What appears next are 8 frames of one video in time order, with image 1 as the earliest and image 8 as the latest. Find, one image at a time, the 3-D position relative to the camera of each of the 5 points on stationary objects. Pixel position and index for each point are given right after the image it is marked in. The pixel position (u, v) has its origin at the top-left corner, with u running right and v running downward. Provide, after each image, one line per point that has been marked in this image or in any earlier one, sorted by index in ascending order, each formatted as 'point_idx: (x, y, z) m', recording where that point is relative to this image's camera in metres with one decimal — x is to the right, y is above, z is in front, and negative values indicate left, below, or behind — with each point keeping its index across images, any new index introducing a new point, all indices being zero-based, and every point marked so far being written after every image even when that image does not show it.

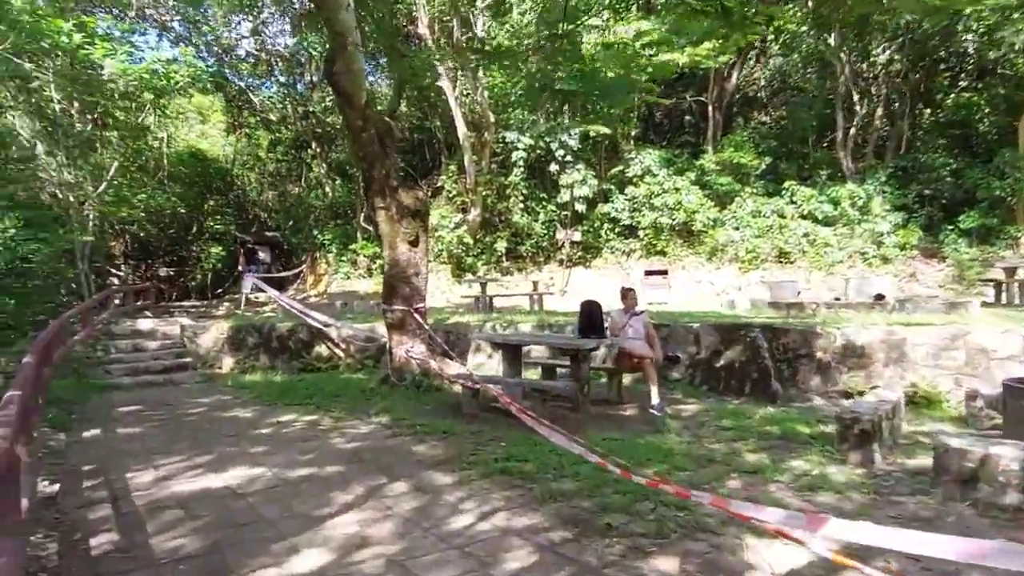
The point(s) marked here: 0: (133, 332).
0: (-5.4, -0.6, +10.1) m
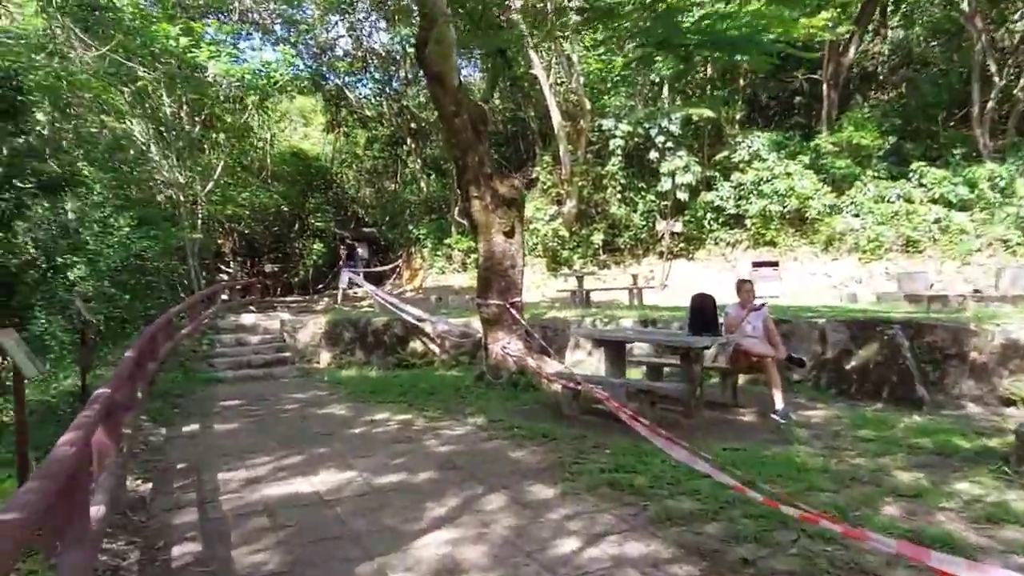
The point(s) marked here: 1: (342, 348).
0: (-4.0, -0.5, +10.3) m
1: (-2.3, -0.8, +9.5) m
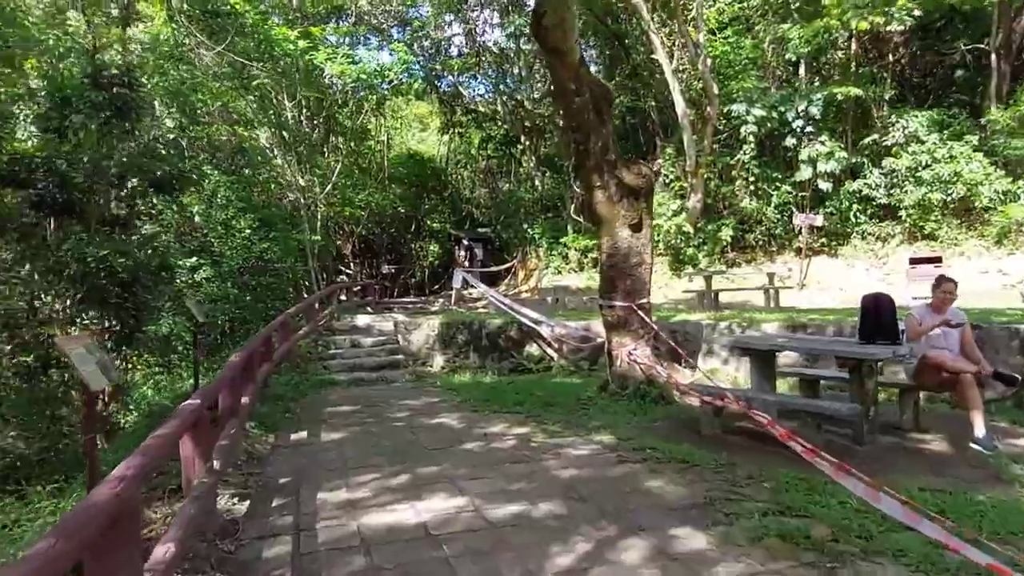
0: (-2.3, -0.6, +10.2) m
1: (-0.7, -0.8, +9.1) m
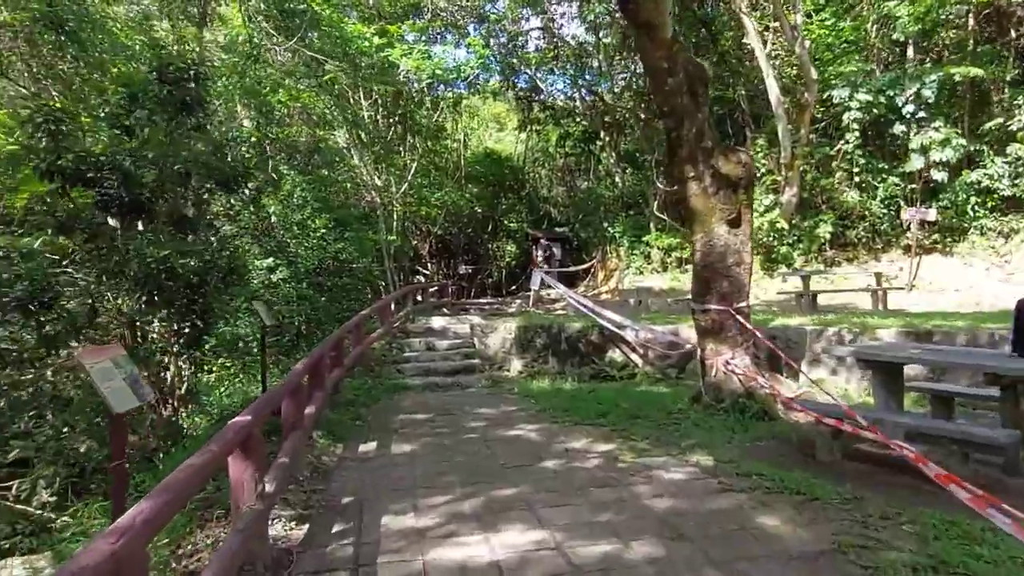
0: (-1.2, -0.6, +9.9) m
1: (+0.3, -0.8, +8.7) m
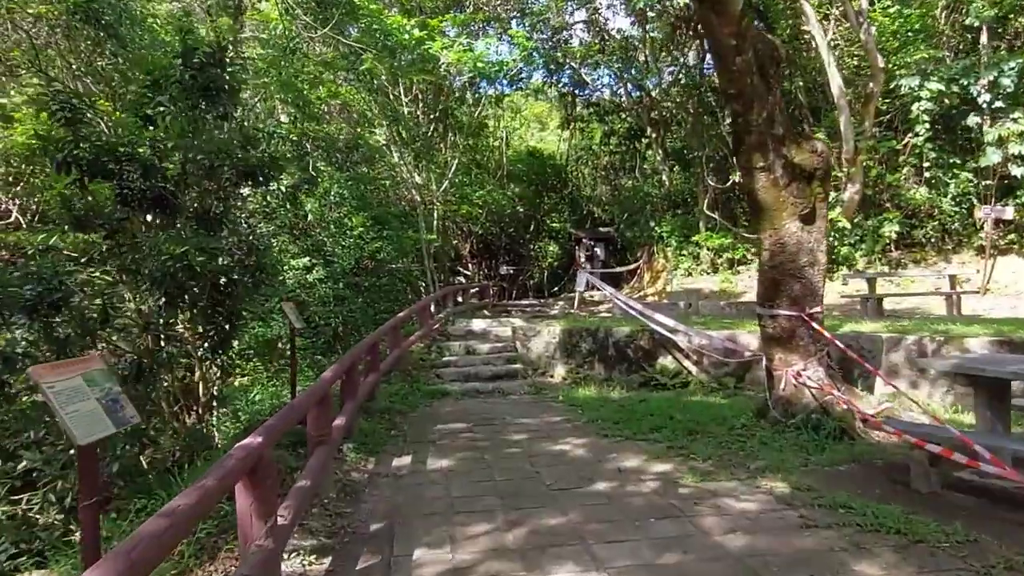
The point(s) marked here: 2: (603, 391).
0: (-0.6, -0.6, +9.5) m
1: (+0.8, -0.9, +8.2) m
2: (+0.9, -1.1, +7.4) m
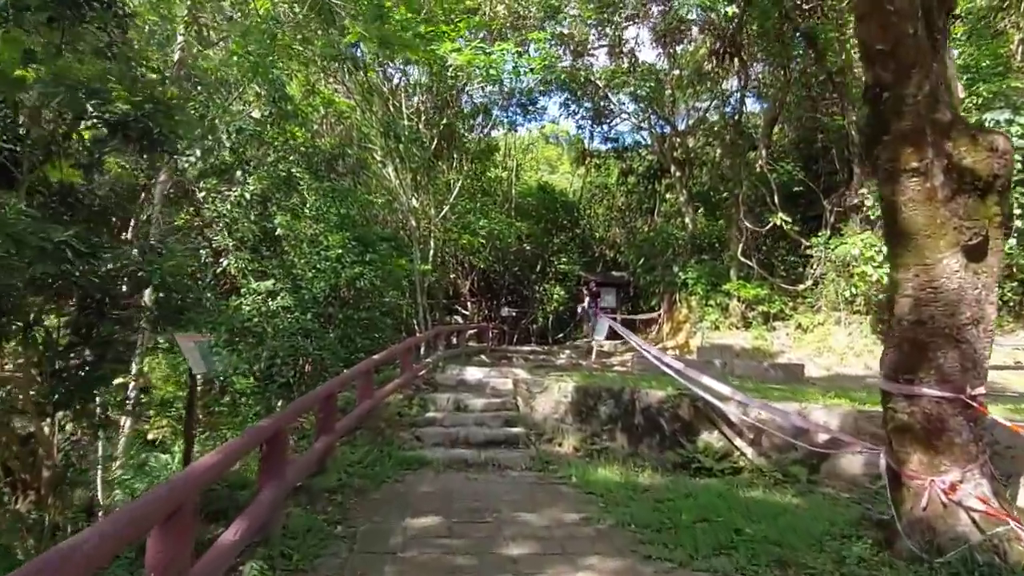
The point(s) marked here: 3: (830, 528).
0: (-0.6, -1.0, +7.8) m
1: (+0.8, -1.3, +6.5) m
2: (+0.9, -1.5, +5.6) m
3: (+1.8, -1.4, +4.0) m
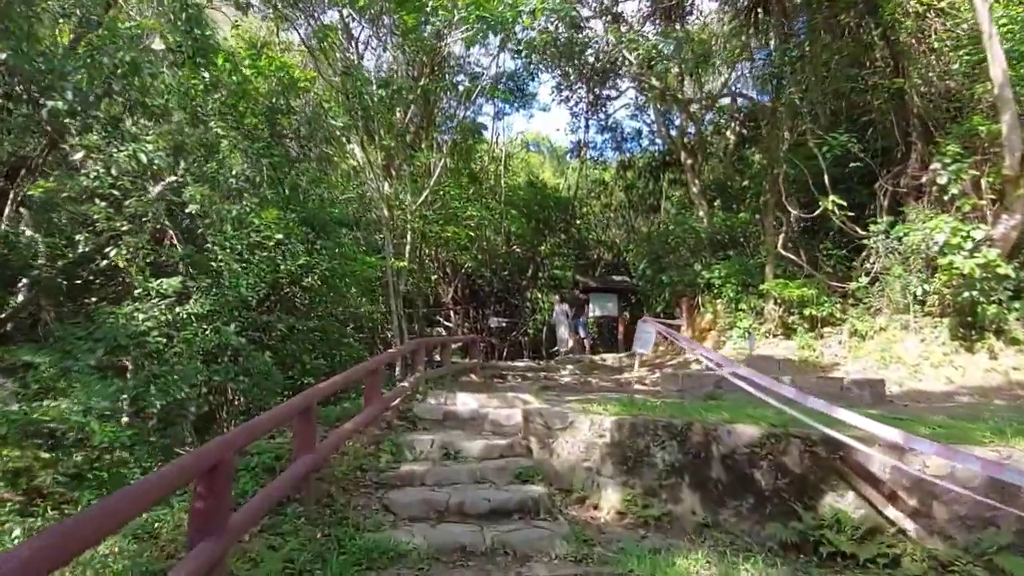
0: (-0.5, -1.0, +5.7) m
1: (+0.9, -1.2, +4.4) m
2: (+1.1, -1.4, +3.5) m
3: (+2.0, -1.2, +1.9) m
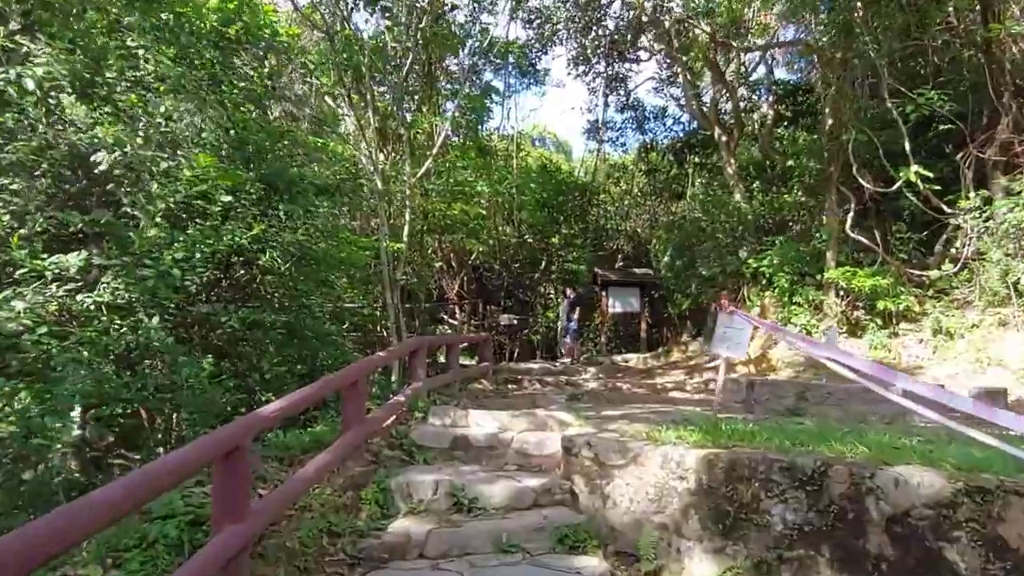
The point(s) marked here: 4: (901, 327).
0: (-0.3, -0.9, +4.2) m
1: (+1.1, -1.1, +2.9) m
2: (+1.2, -1.3, +2.1) m
3: (+2.1, -1.1, +0.4) m
4: (+4.6, -0.4, +8.3) m
